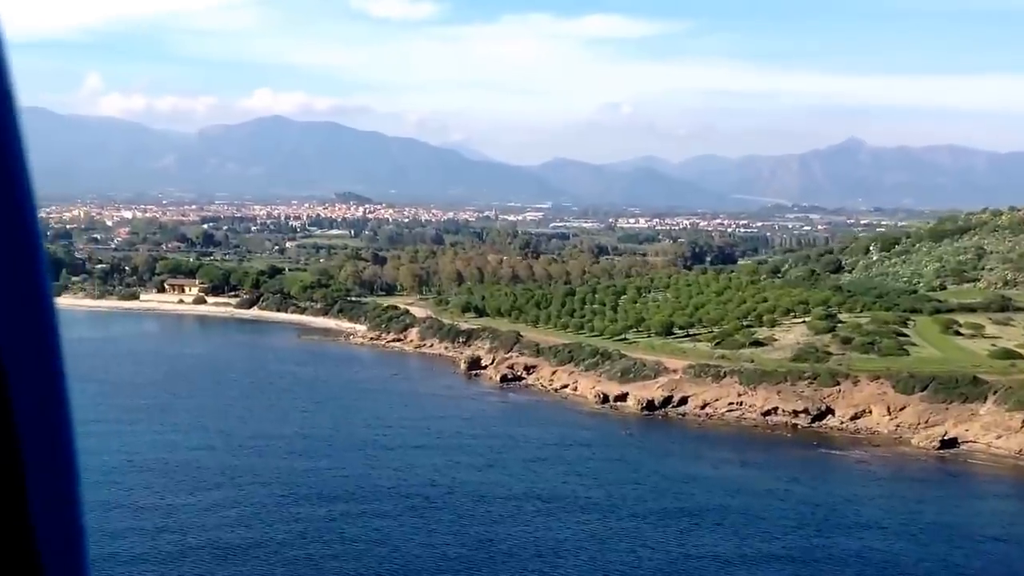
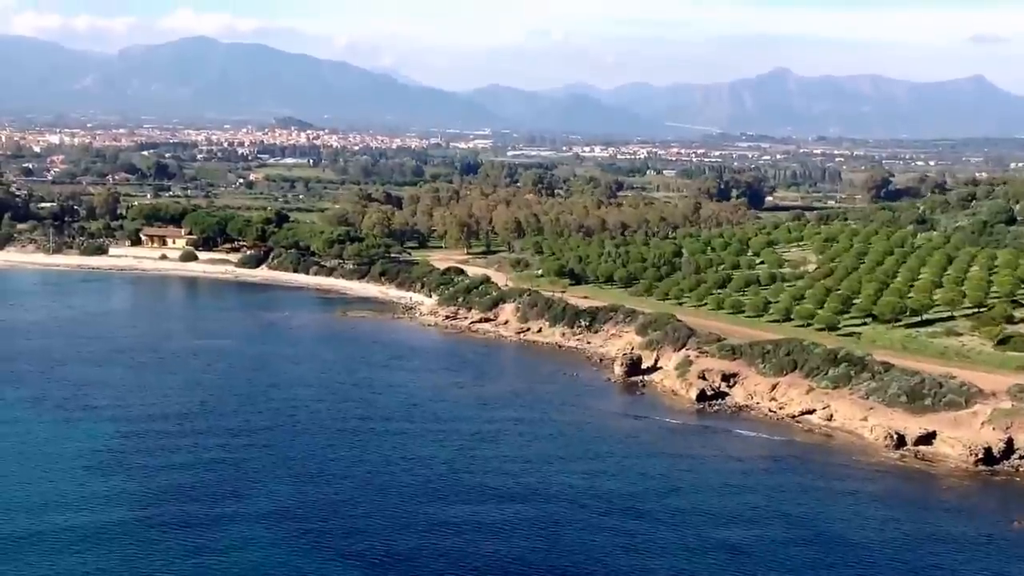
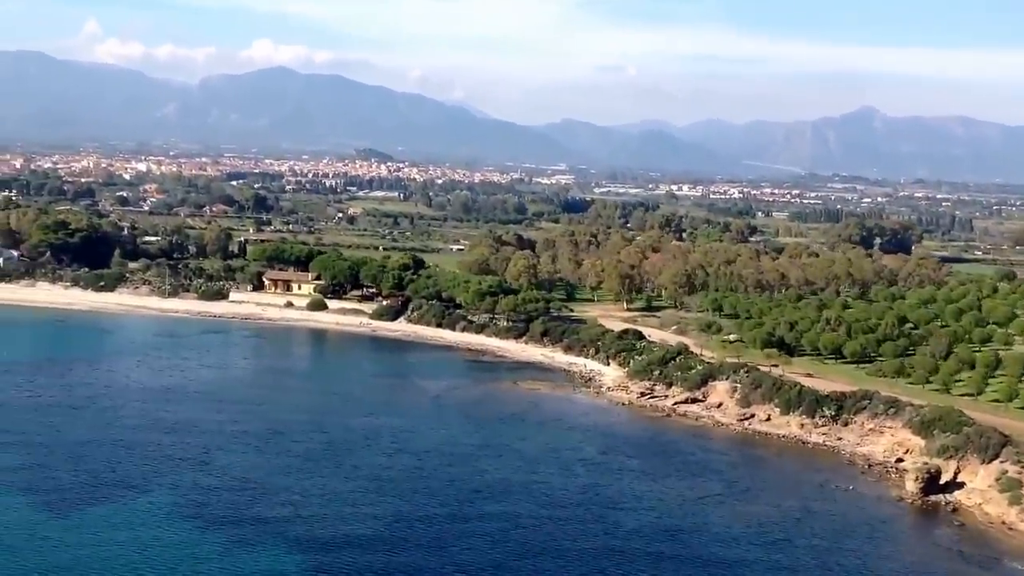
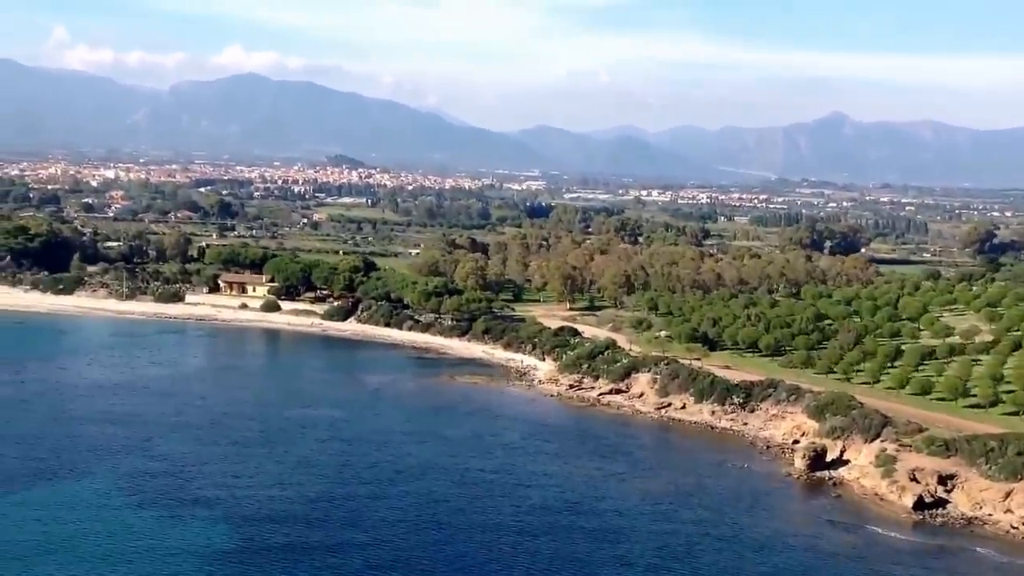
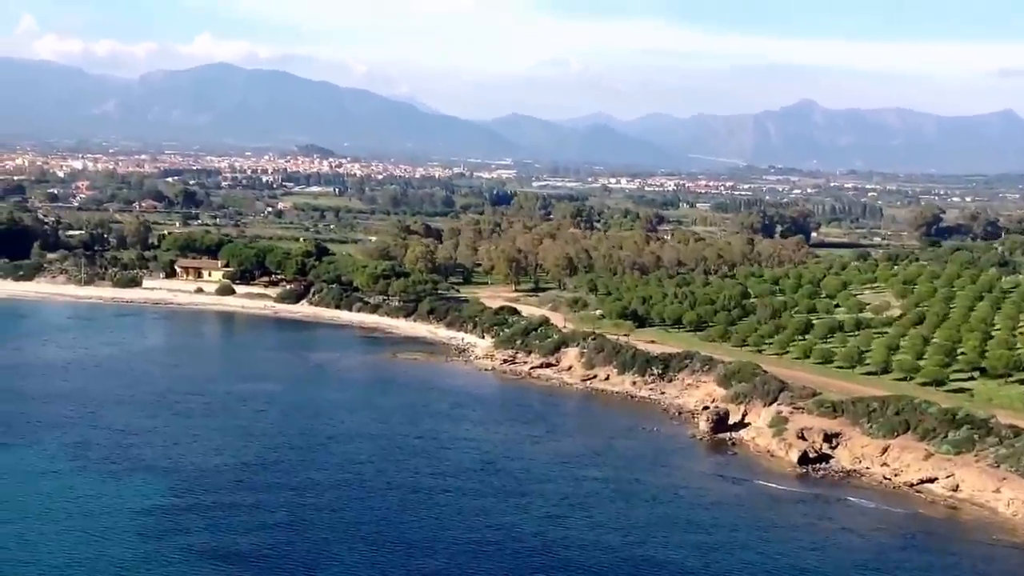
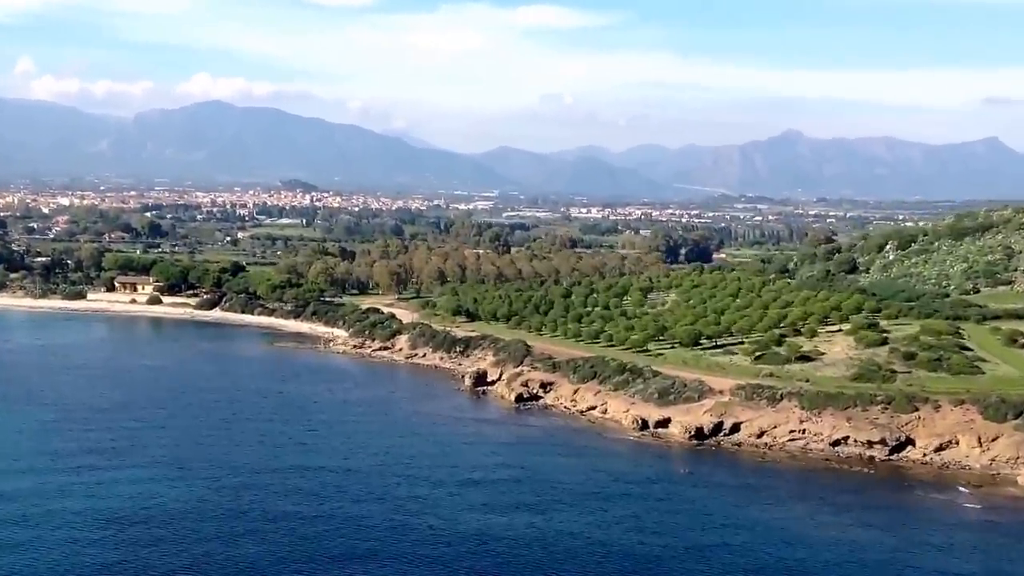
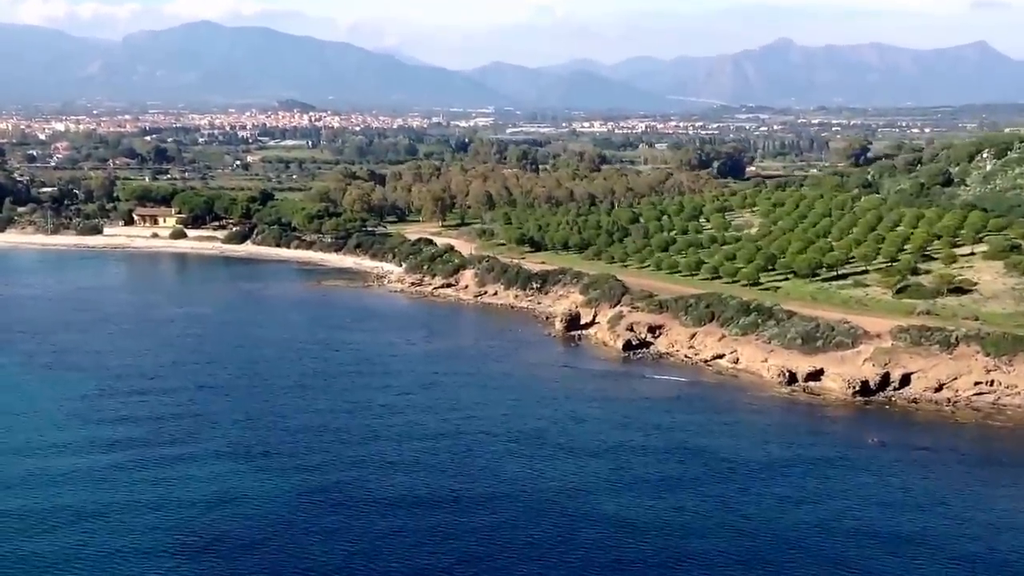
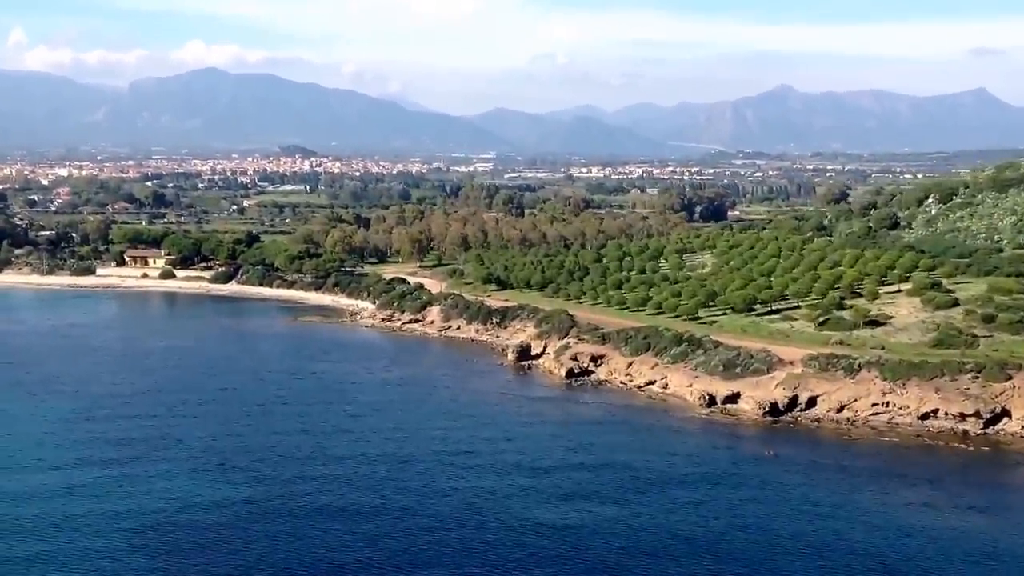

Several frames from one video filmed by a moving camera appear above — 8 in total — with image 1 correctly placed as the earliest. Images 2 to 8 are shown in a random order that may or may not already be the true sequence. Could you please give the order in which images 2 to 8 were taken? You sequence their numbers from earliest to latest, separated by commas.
6, 8, 7, 2, 5, 4, 3
